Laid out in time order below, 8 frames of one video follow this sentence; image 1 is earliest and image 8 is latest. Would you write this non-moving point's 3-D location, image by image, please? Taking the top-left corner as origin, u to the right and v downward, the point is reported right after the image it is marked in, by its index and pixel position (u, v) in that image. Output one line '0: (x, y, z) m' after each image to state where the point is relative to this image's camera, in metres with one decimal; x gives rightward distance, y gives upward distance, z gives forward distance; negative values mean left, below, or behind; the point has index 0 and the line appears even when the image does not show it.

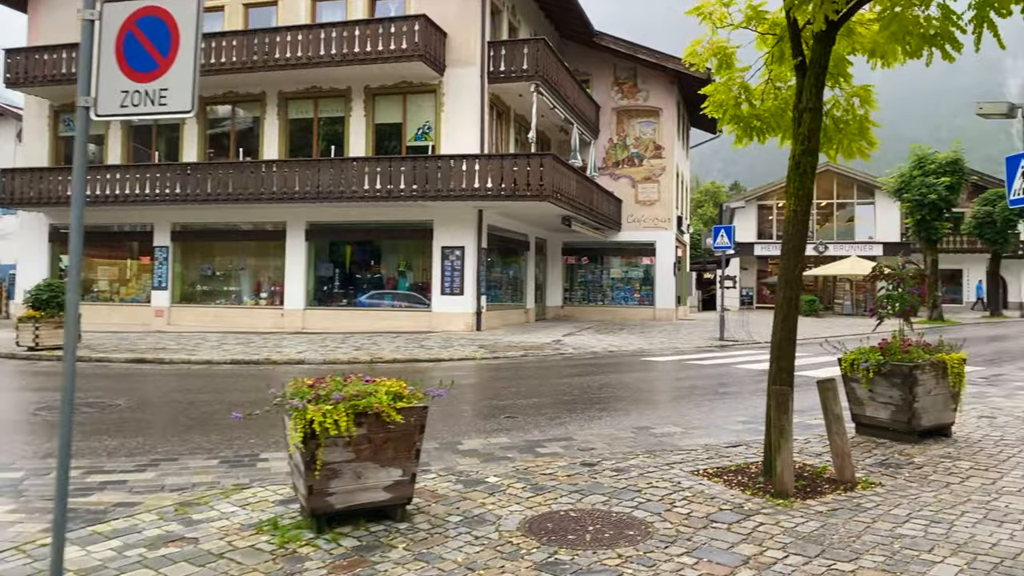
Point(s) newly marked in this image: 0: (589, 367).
0: (+1.6, -1.6, +14.6) m
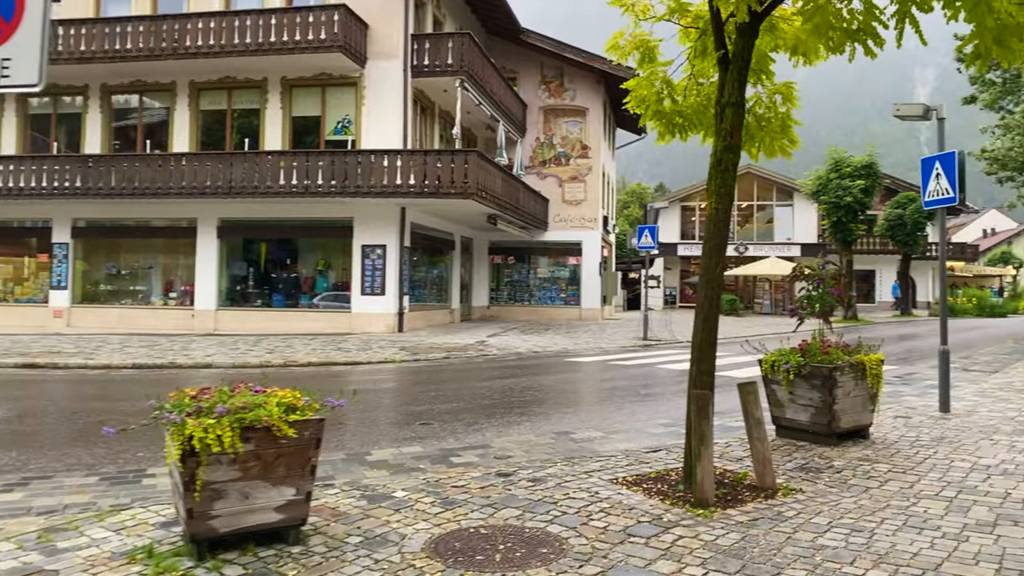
0: (0.0, -1.6, +14.3) m
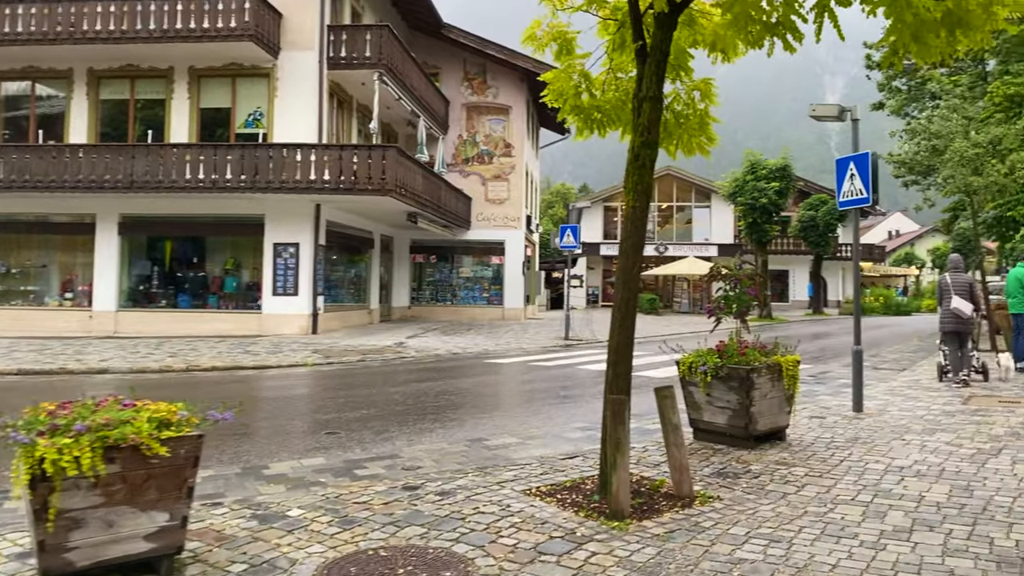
0: (-1.5, -1.6, +13.8) m
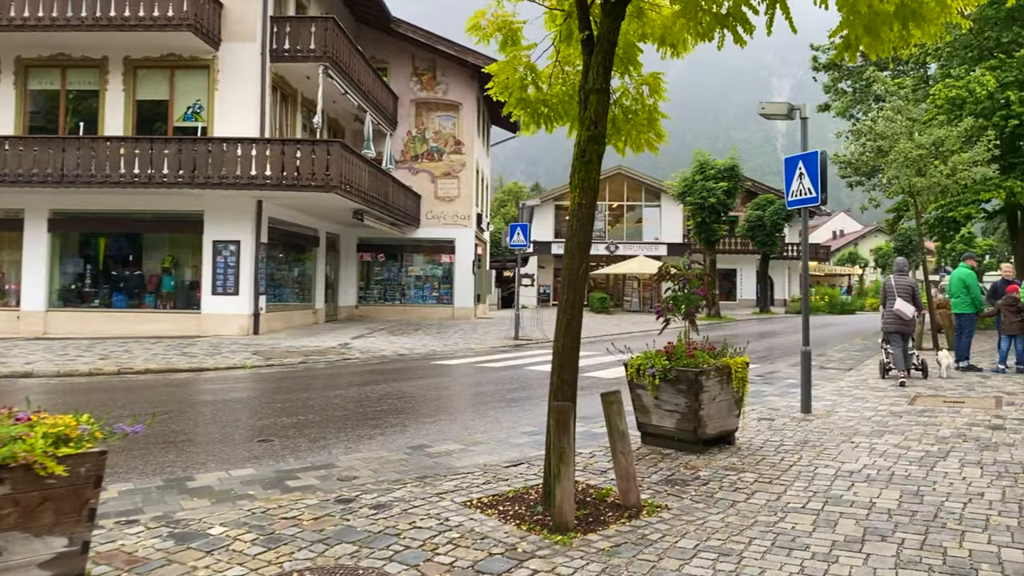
0: (-2.5, -1.6, +13.4) m
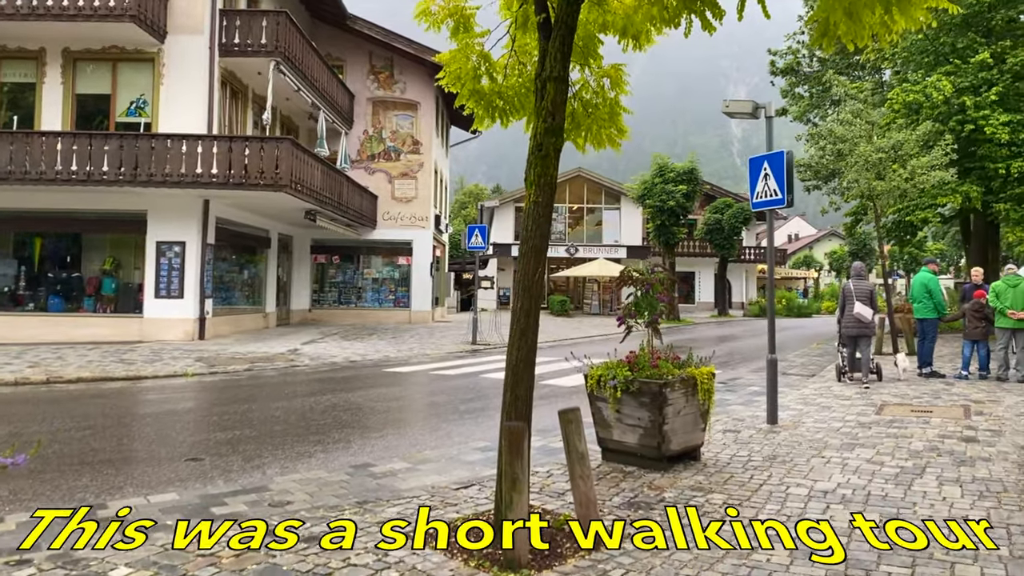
0: (-3.3, -1.7, +12.7) m
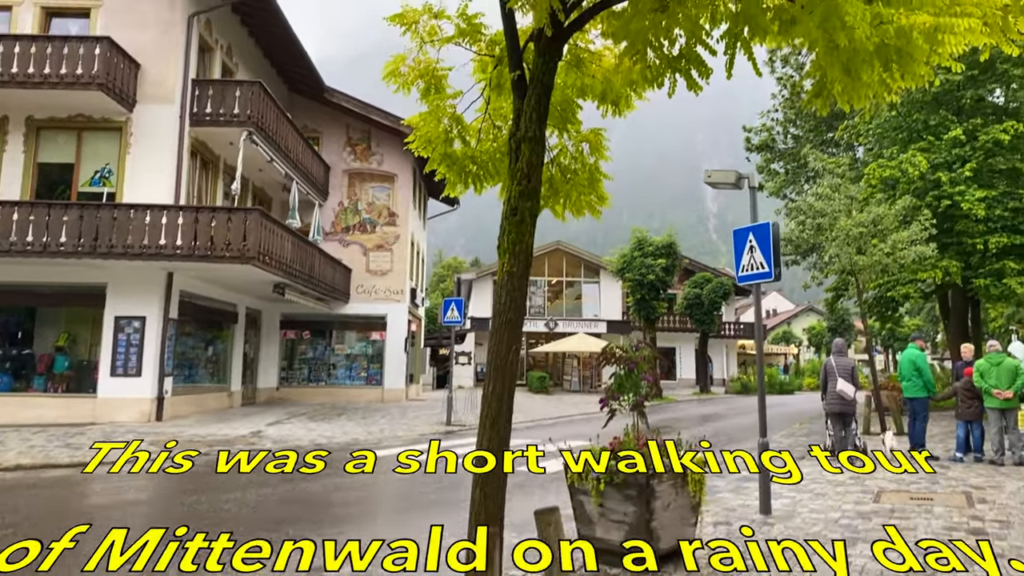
0: (-3.7, -2.9, +11.8) m
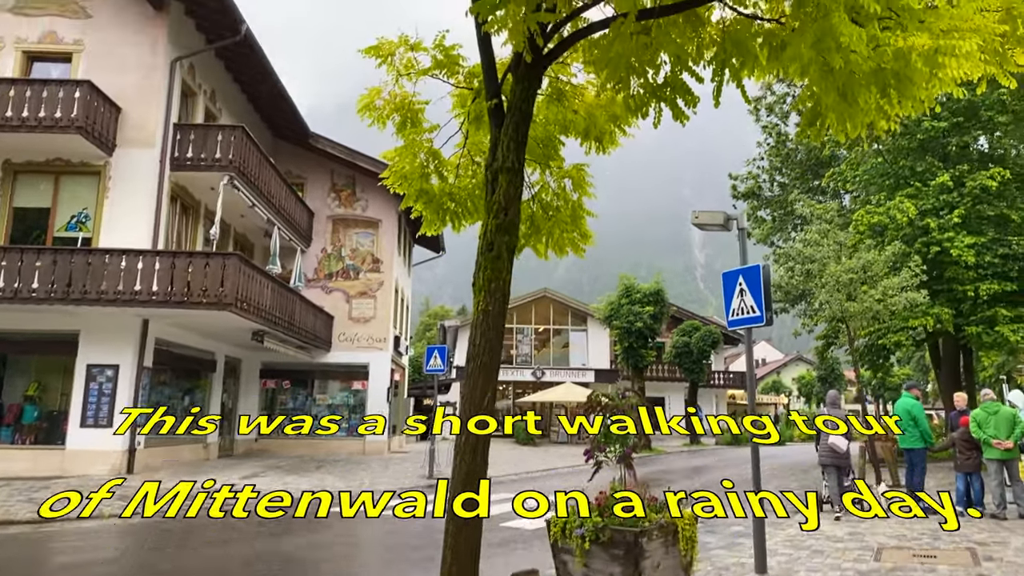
0: (-3.9, -3.7, +11.2) m
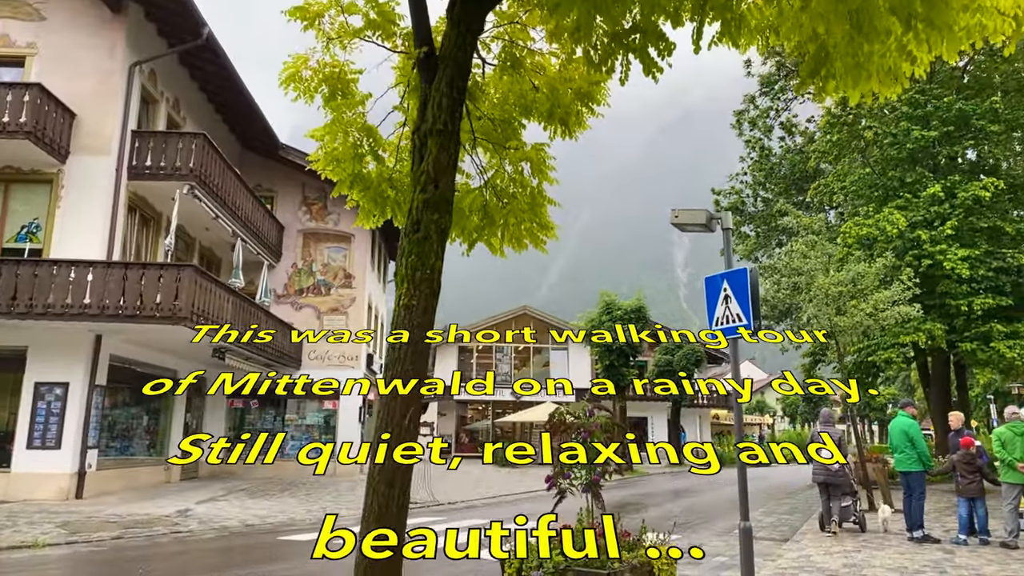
0: (-4.4, -3.8, +10.2) m
